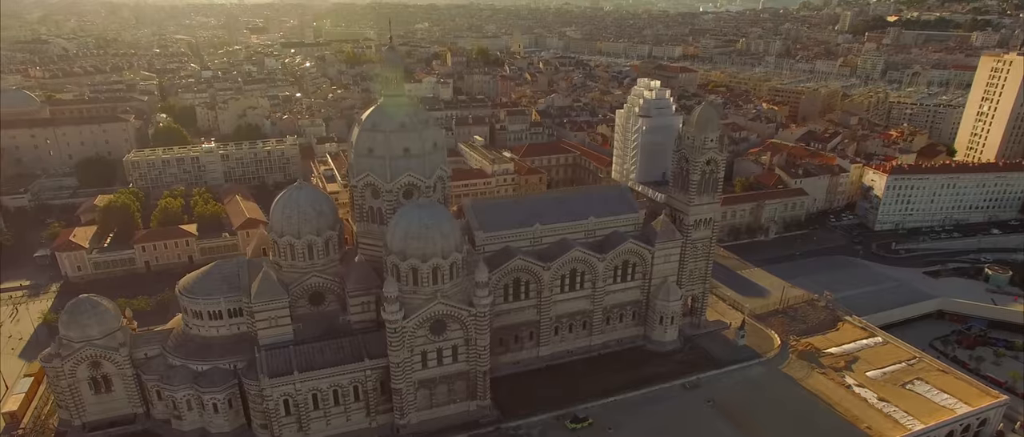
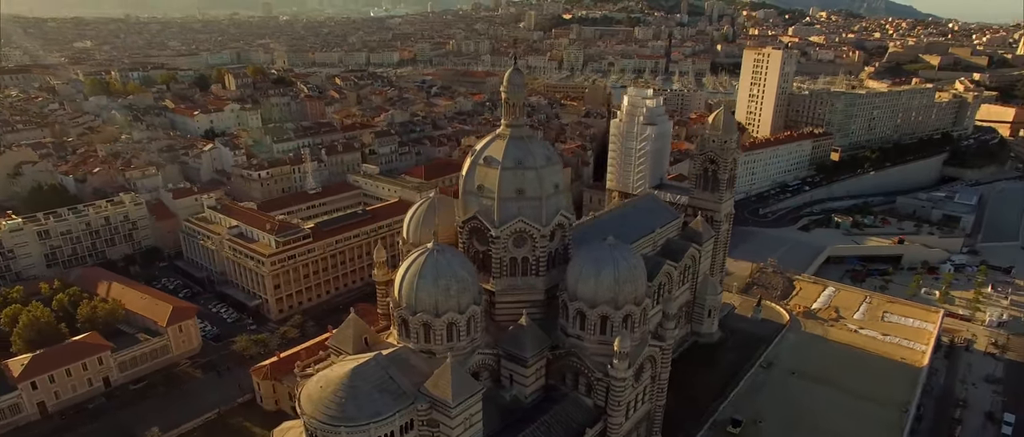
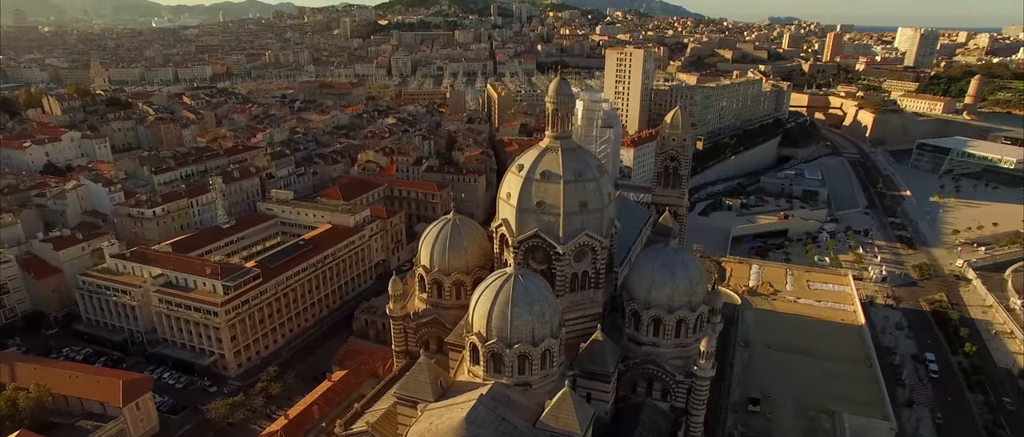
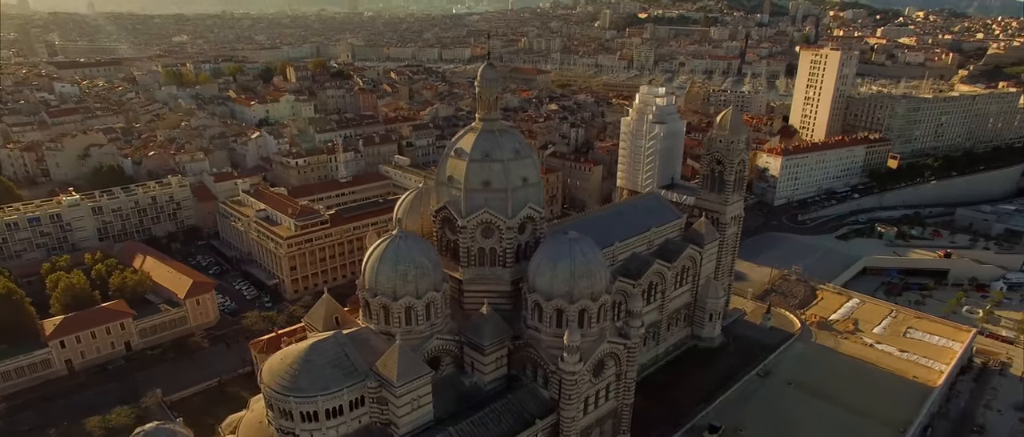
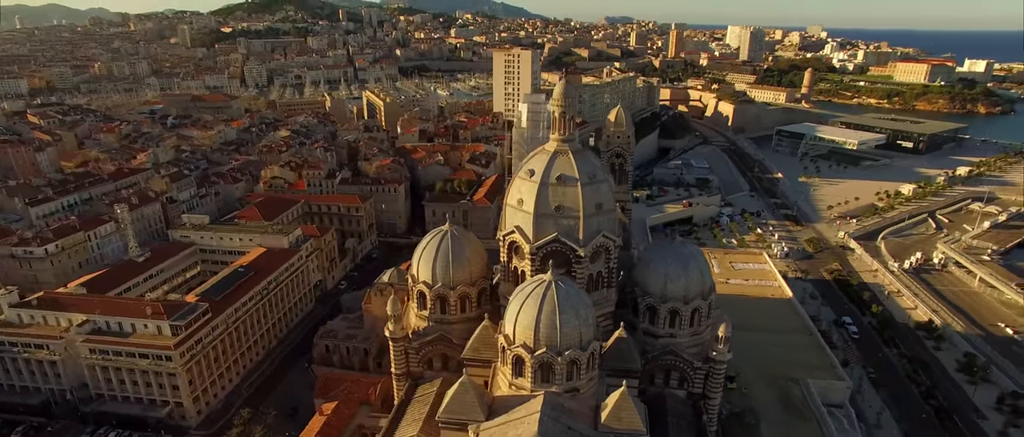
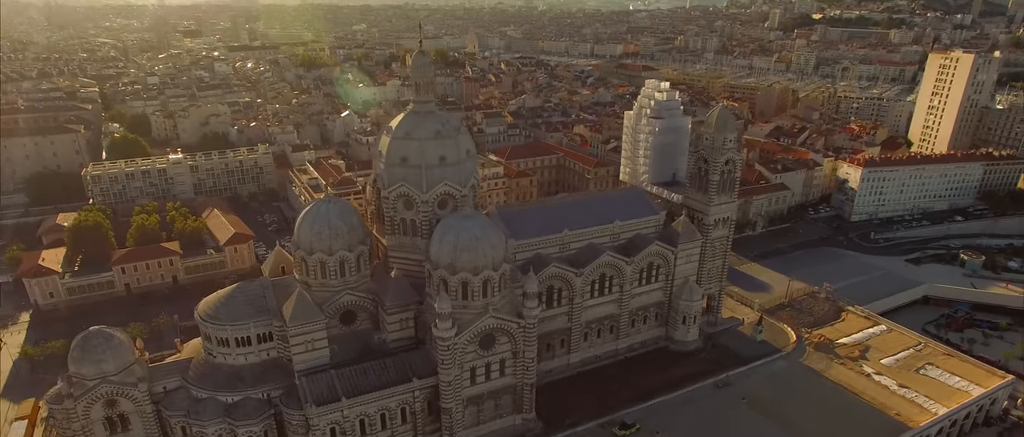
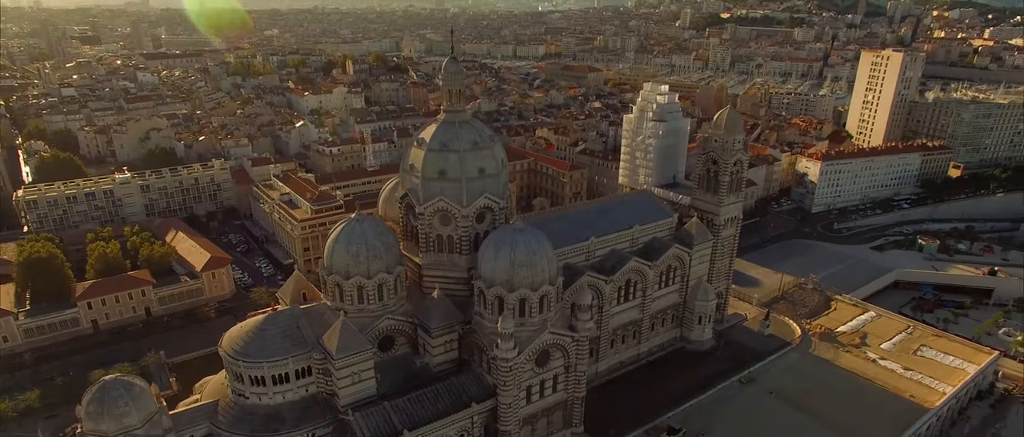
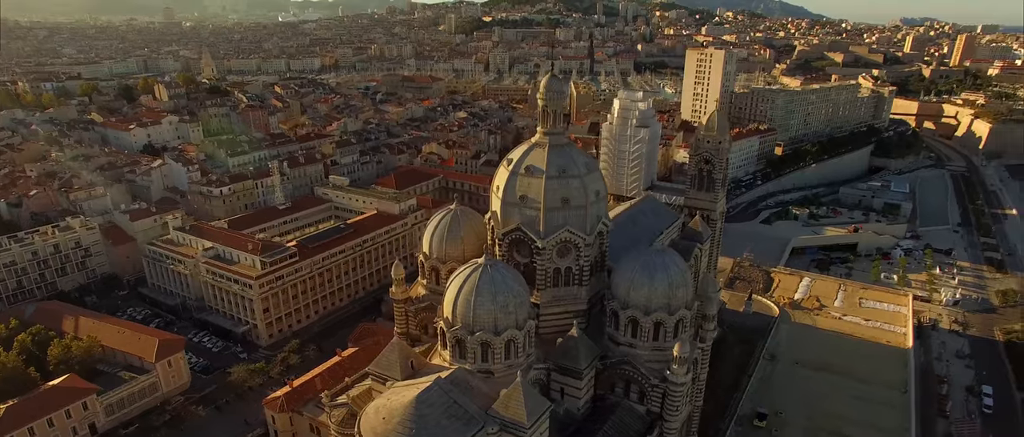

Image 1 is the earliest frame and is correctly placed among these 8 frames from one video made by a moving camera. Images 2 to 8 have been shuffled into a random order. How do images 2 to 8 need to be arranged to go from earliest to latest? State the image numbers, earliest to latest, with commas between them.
6, 7, 4, 2, 8, 3, 5
